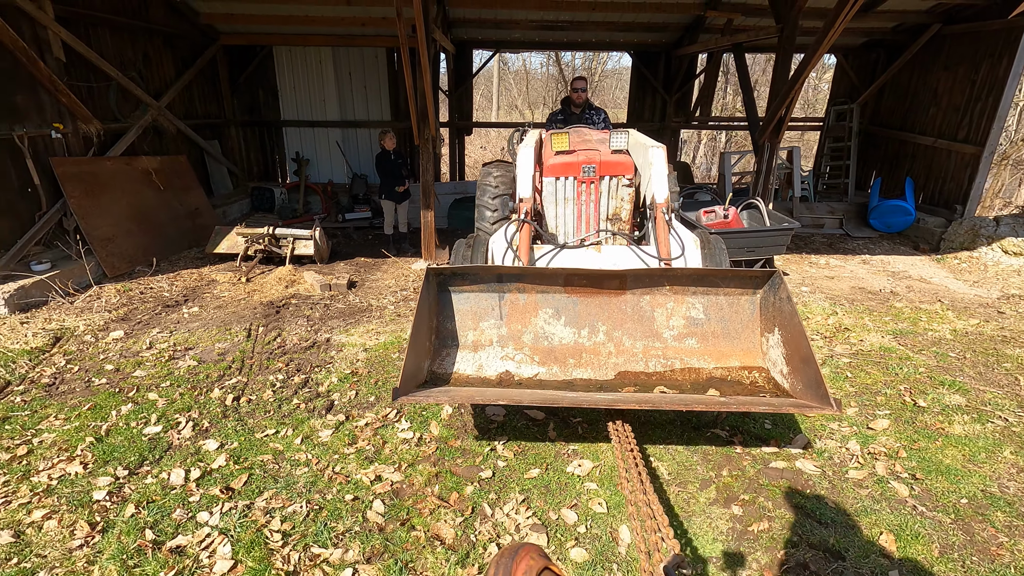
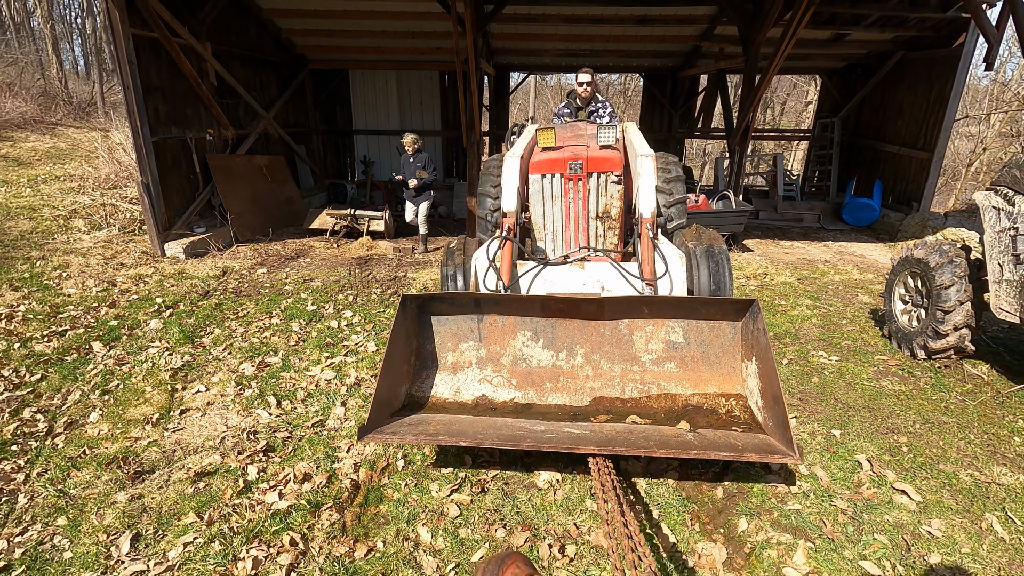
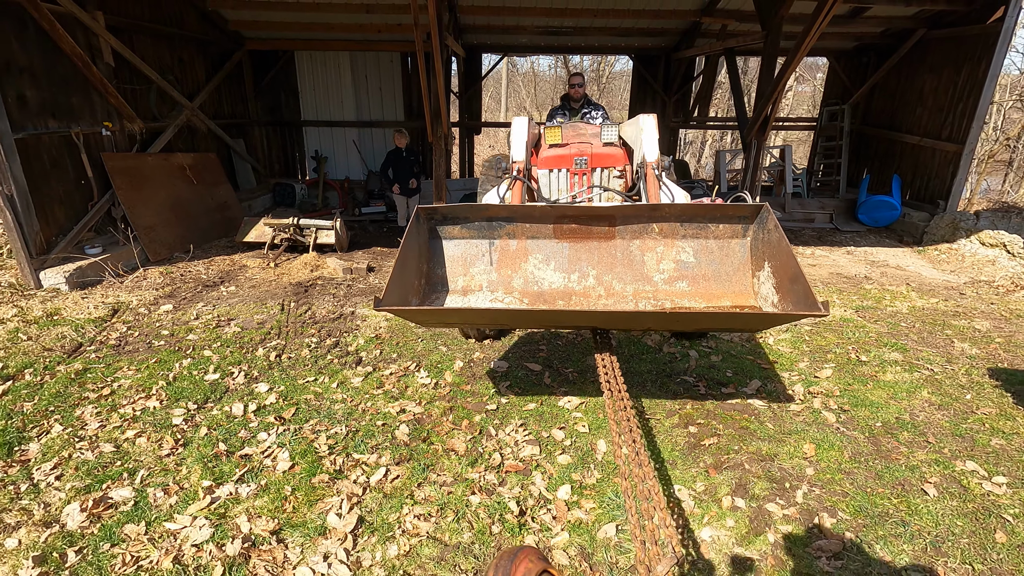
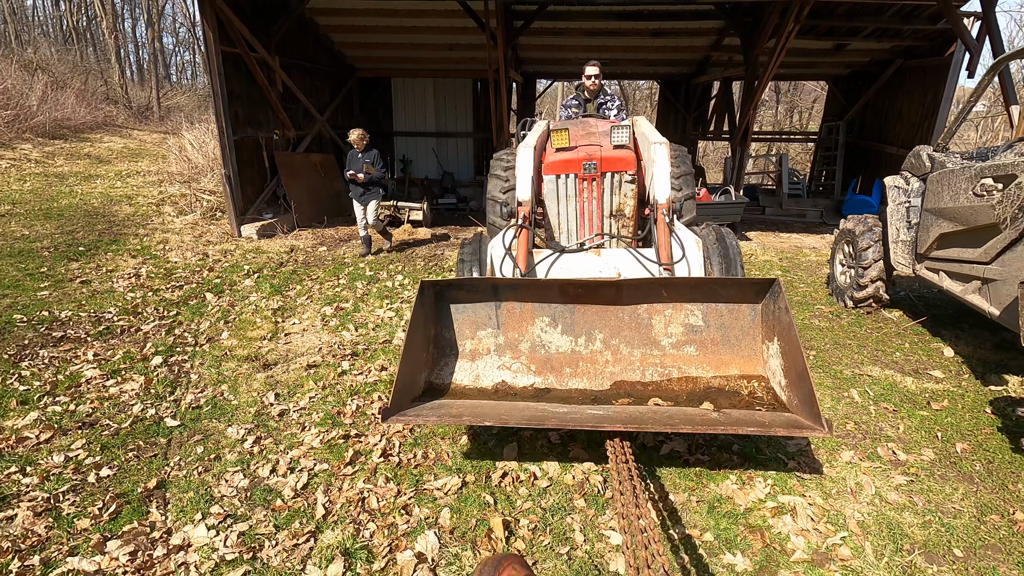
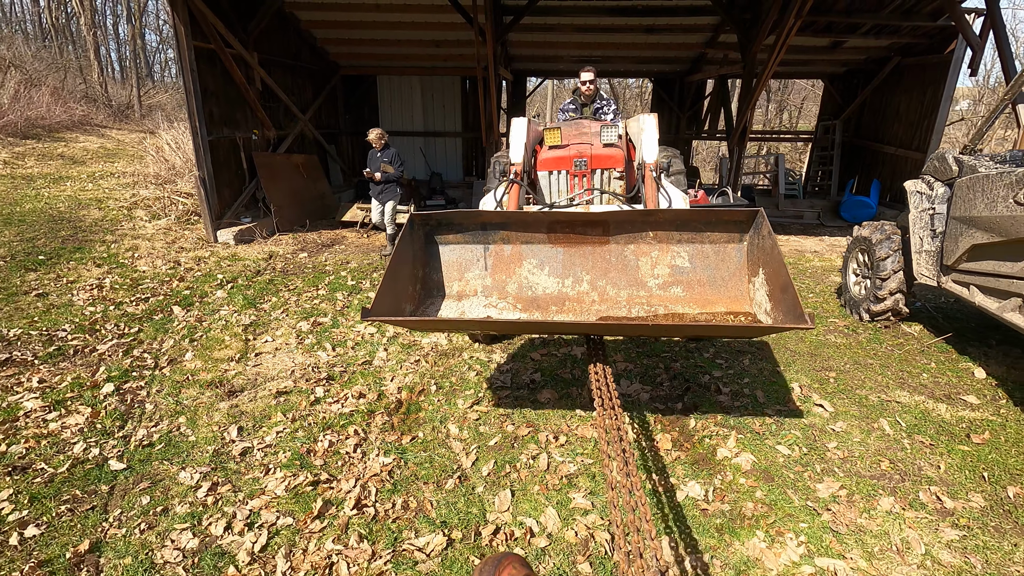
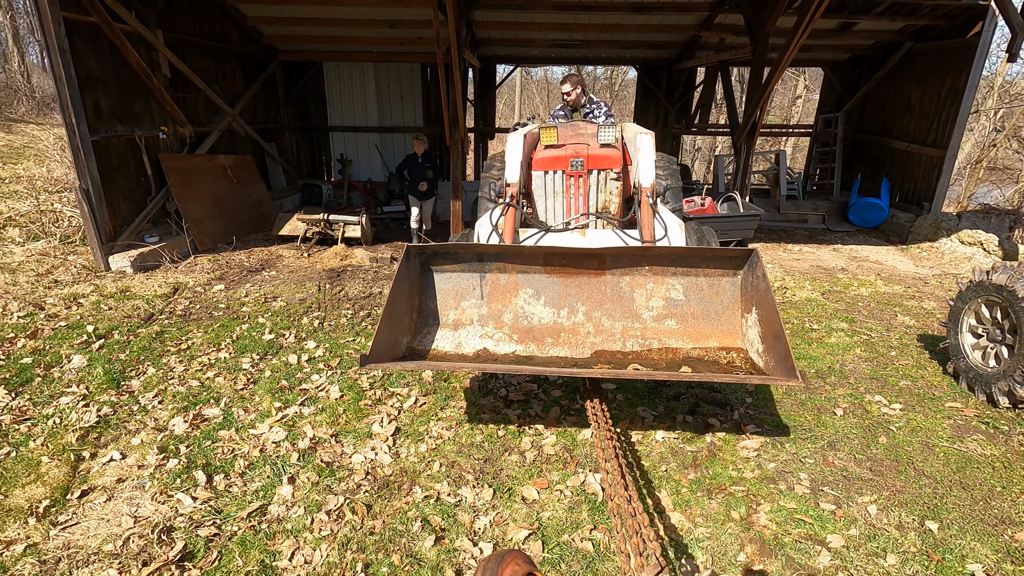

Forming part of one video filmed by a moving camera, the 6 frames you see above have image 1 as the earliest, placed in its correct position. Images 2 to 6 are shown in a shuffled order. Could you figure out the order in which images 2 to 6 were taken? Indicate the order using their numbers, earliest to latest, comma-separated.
3, 6, 2, 5, 4
